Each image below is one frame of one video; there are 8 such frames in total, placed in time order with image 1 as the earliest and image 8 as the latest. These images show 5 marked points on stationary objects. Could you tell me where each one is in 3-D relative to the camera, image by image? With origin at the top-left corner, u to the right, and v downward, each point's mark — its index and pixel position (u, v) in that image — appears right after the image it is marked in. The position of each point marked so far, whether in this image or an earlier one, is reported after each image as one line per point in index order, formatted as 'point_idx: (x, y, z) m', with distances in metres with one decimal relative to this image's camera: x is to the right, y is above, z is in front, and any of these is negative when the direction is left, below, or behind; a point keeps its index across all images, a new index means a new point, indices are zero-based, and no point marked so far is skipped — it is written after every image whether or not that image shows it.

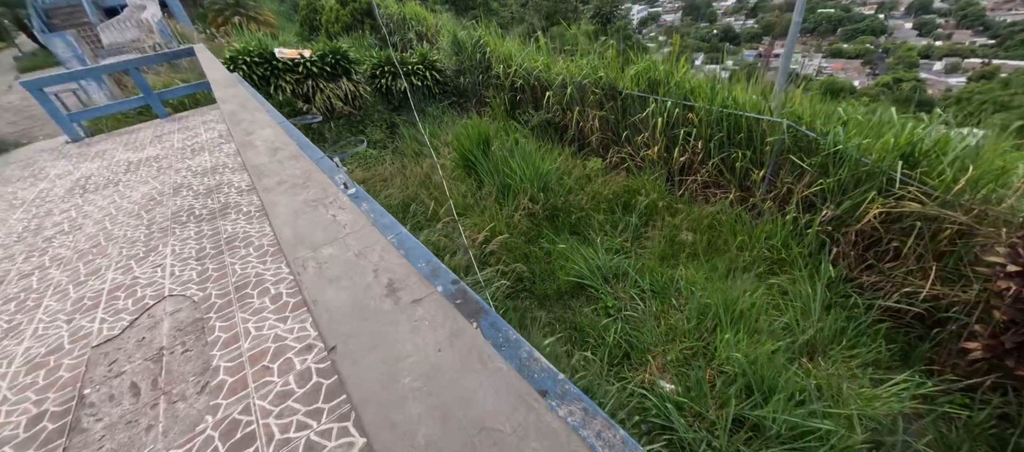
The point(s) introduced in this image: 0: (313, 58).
0: (-2.4, +2.0, +4.7) m
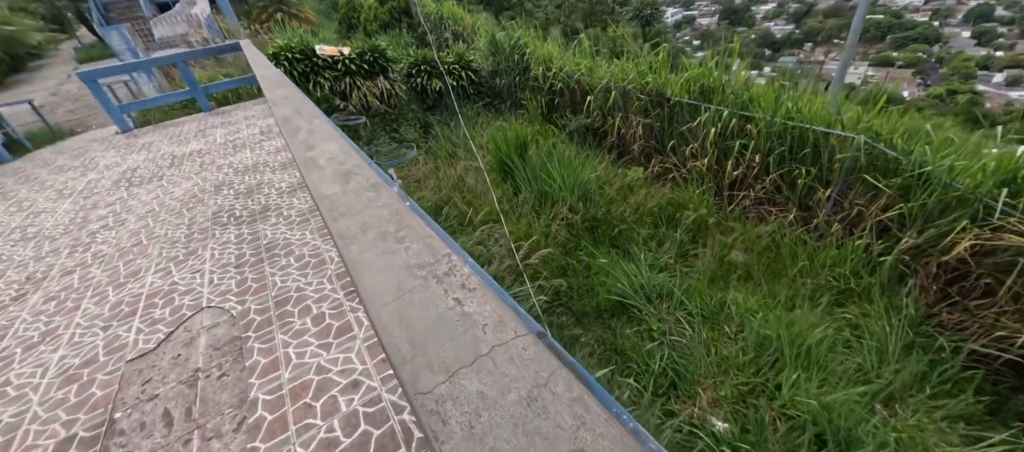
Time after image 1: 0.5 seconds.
0: (-1.9, +2.1, +4.7) m
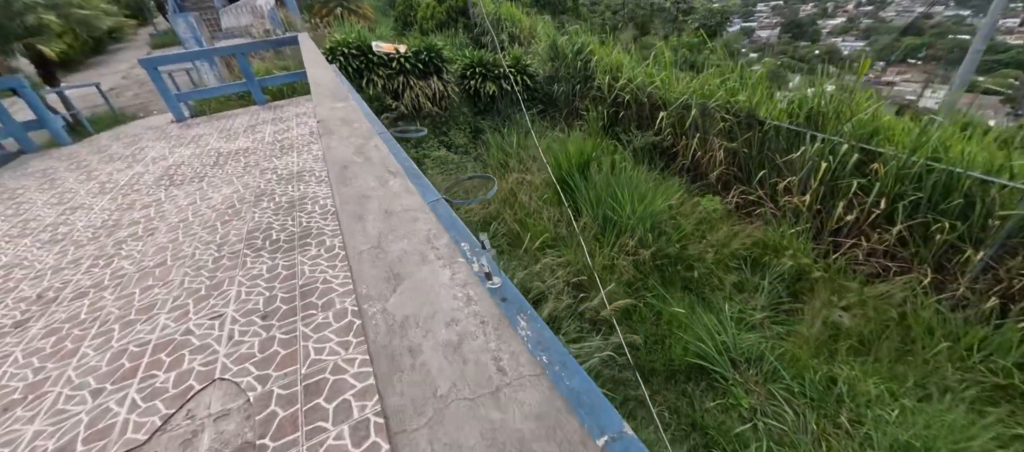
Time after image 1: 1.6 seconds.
0: (-1.2, +2.0, +4.6) m
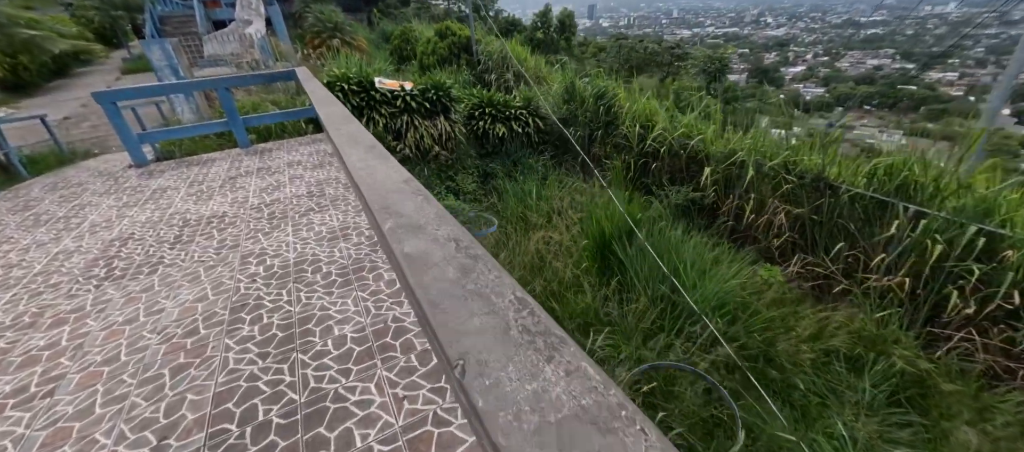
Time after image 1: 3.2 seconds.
0: (-1.1, +1.5, +4.2) m
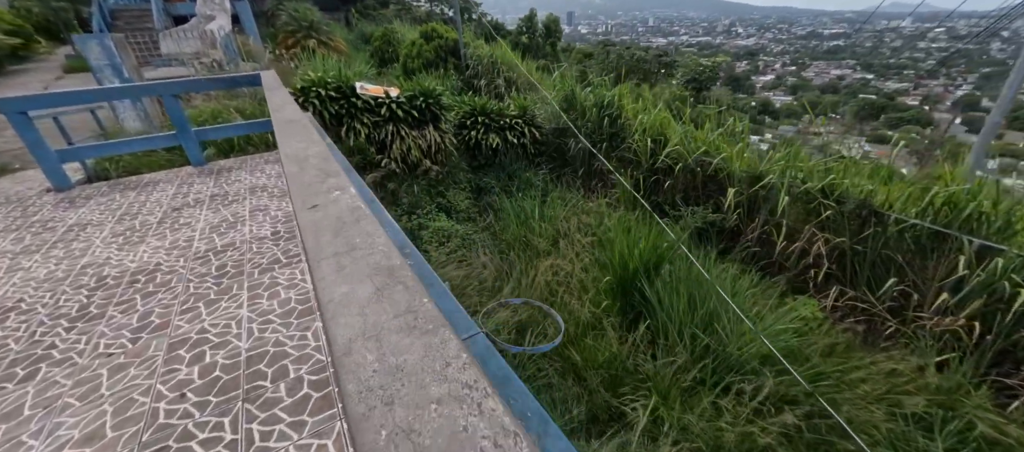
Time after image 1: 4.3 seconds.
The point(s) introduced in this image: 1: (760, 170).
0: (-1.1, +1.2, +3.8) m
1: (+1.7, +0.4, +2.6) m
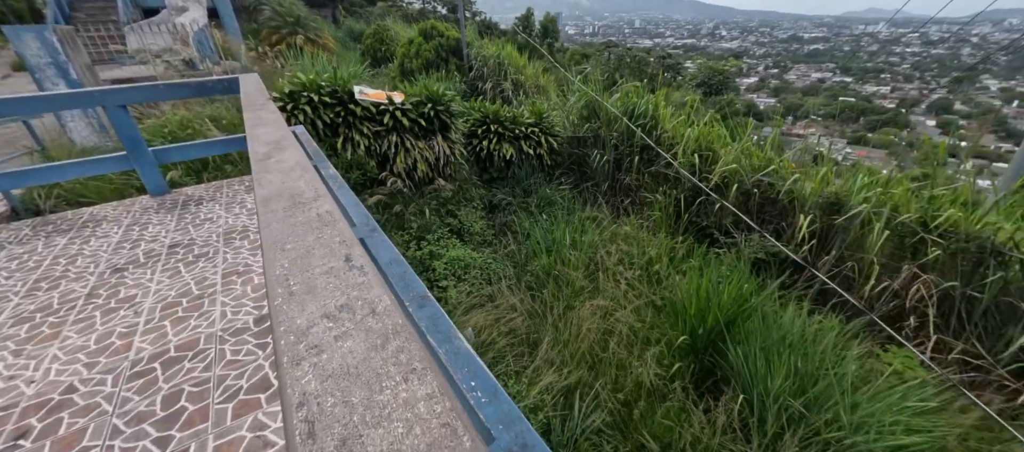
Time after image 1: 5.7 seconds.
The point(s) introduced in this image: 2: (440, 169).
0: (-0.9, +1.0, +3.3) m
1: (+1.9, +0.2, +2.2) m
2: (-0.6, +0.5, +3.4) m
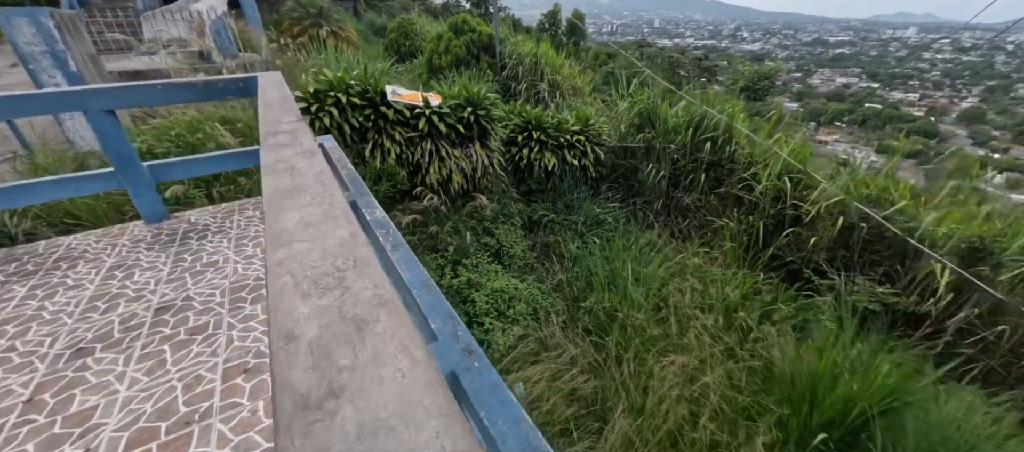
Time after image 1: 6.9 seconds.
0: (-0.5, +0.9, +2.9) m
1: (+2.2, -0.1, +1.8) m
2: (-0.3, +0.4, +3.0) m
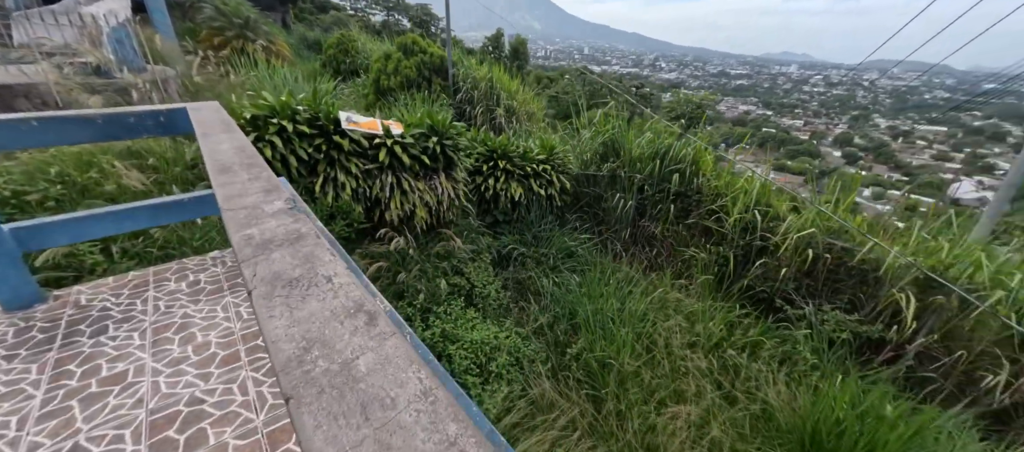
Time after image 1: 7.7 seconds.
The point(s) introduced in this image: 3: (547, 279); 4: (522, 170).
0: (-0.8, +0.6, +2.7) m
1: (+2.1, -0.2, +1.9) m
2: (-0.5, +0.1, +2.8) m
3: (+0.2, -0.4, +2.7) m
4: (+0.1, +0.5, +3.2) m
